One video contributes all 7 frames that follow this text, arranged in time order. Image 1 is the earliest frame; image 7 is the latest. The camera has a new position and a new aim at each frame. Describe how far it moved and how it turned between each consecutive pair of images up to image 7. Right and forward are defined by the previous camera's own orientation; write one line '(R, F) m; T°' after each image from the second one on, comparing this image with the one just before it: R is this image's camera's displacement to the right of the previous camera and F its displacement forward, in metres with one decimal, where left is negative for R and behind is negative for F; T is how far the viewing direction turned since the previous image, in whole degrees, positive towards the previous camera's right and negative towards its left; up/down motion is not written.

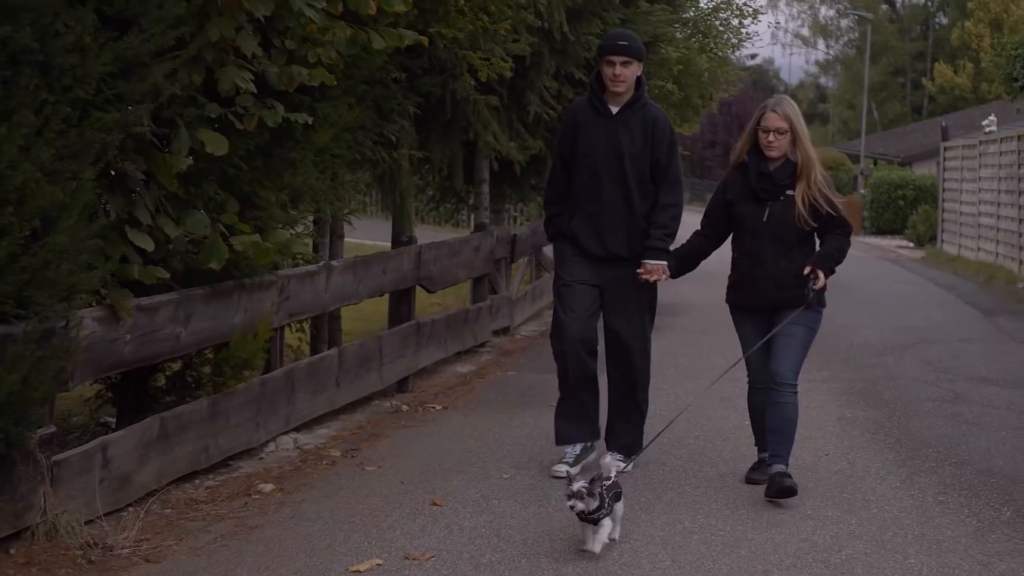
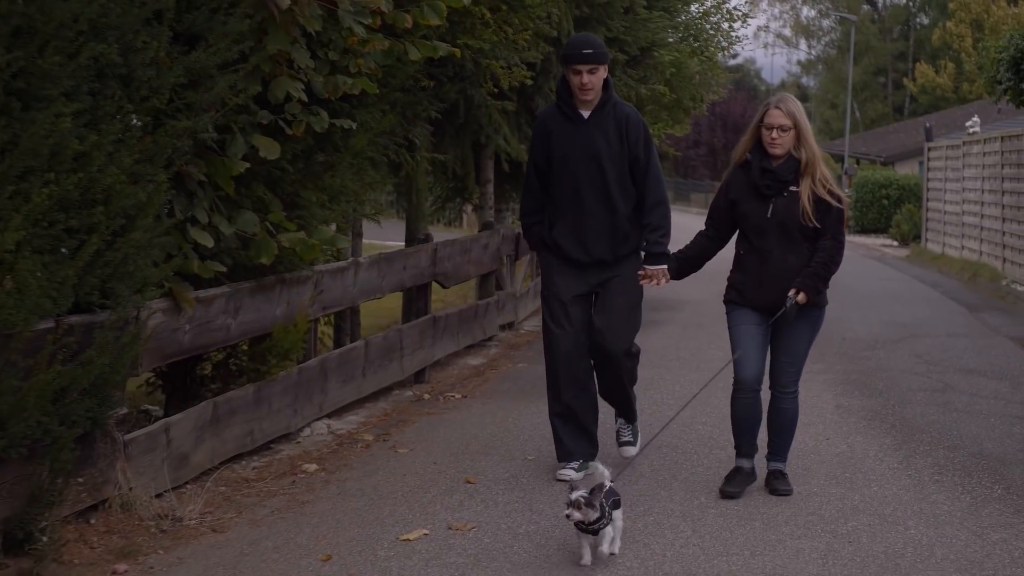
(-0.1, -0.4) m; +1°
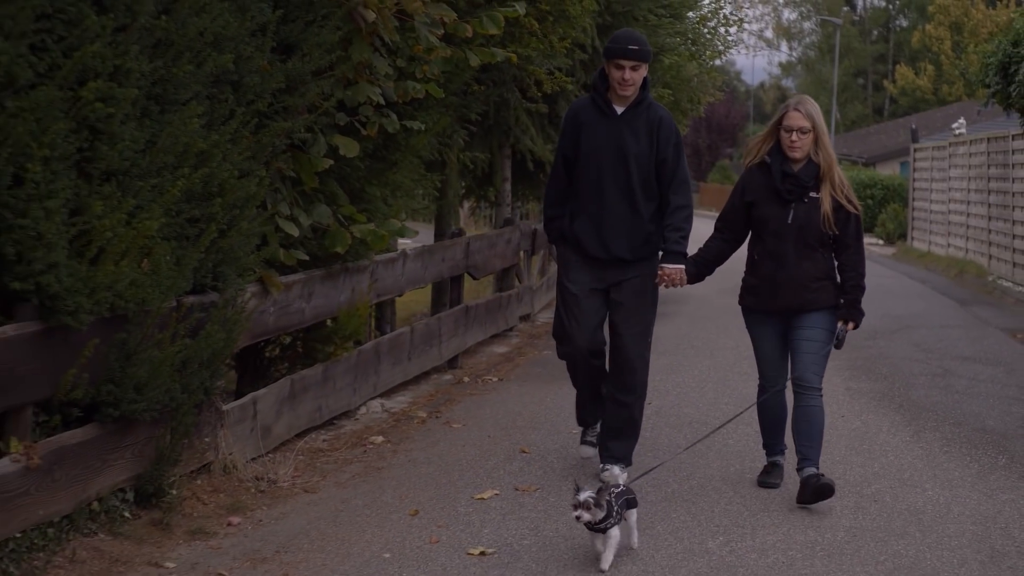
(-0.2, -0.6) m; +1°
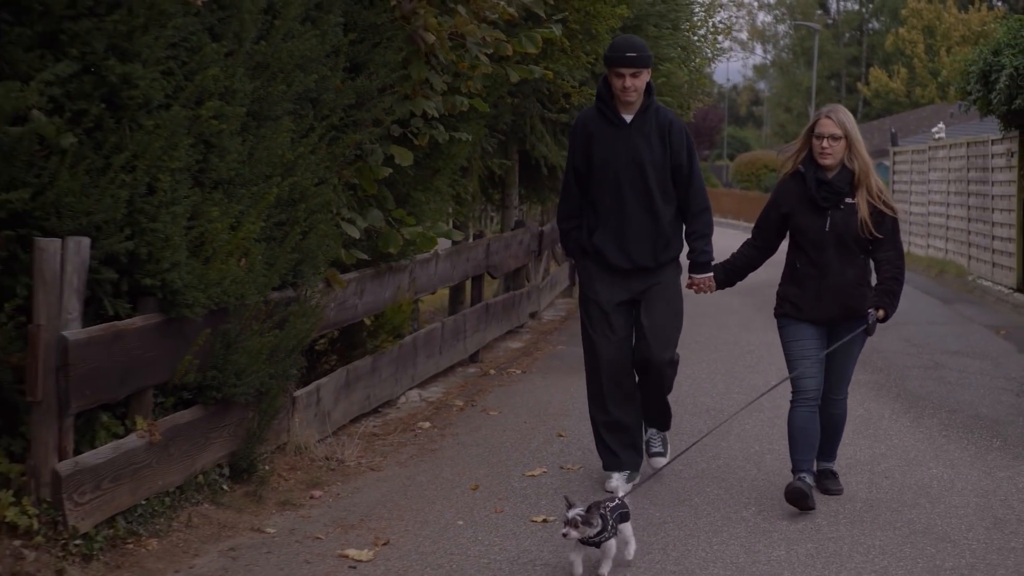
(-0.2, -0.6) m; +1°
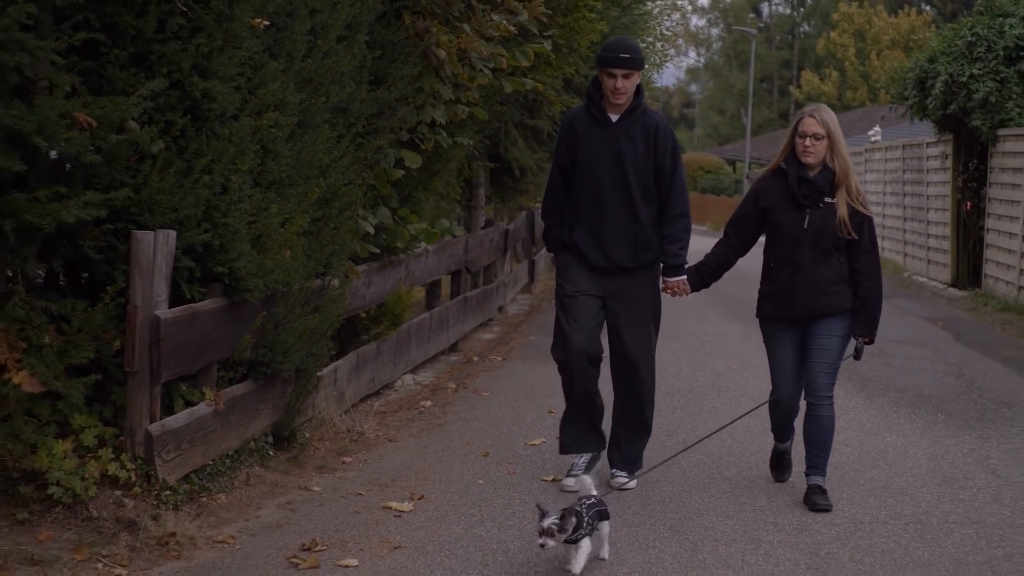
(-0.2, -0.7) m; +2°
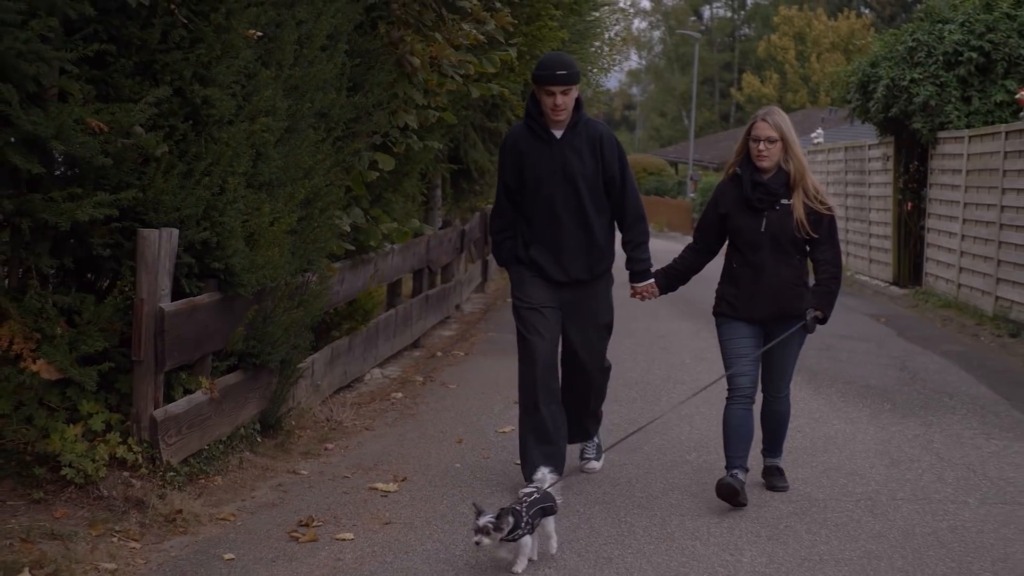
(-0.1, -0.4) m; +2°
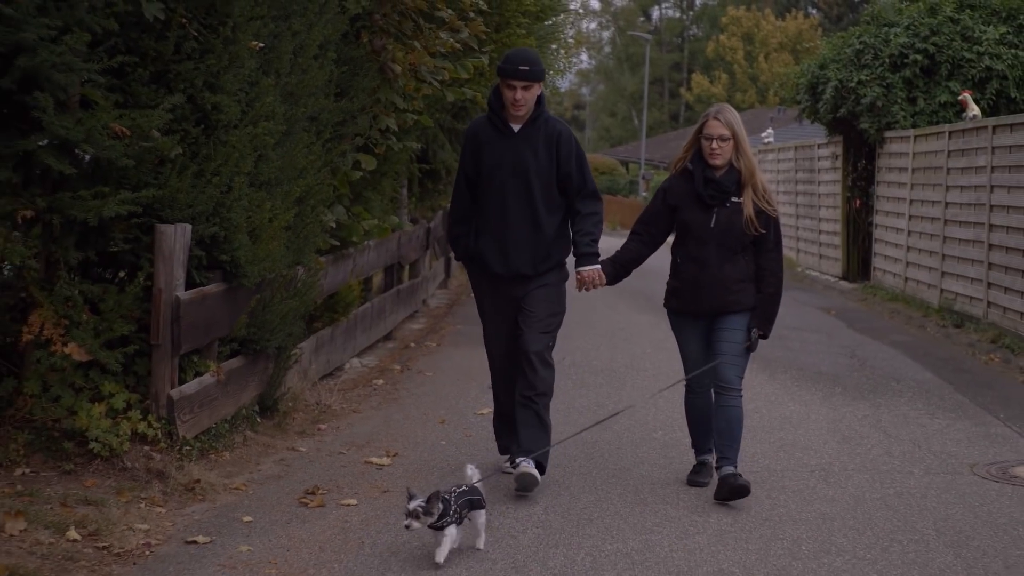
(-0.1, -0.5) m; +1°
